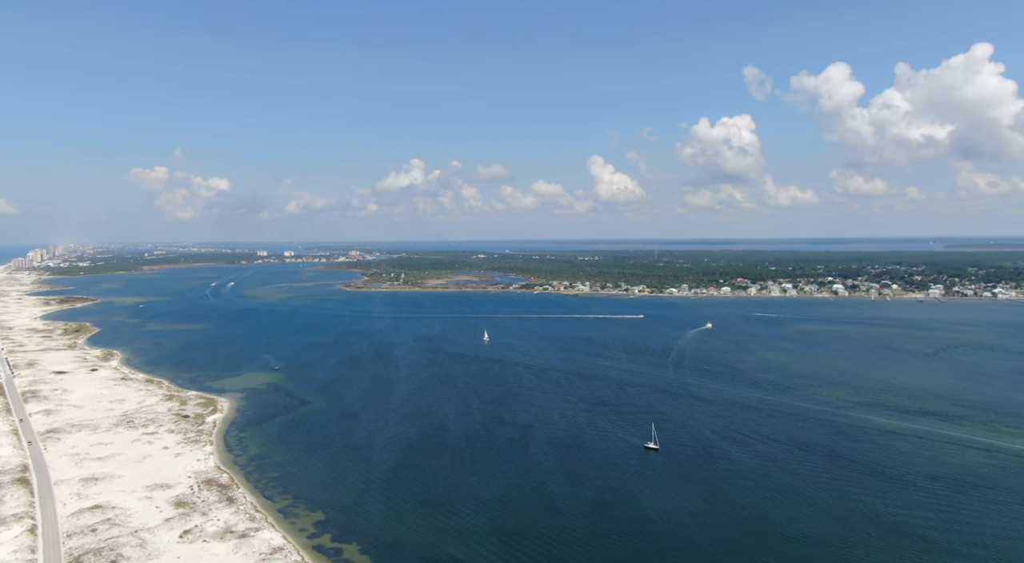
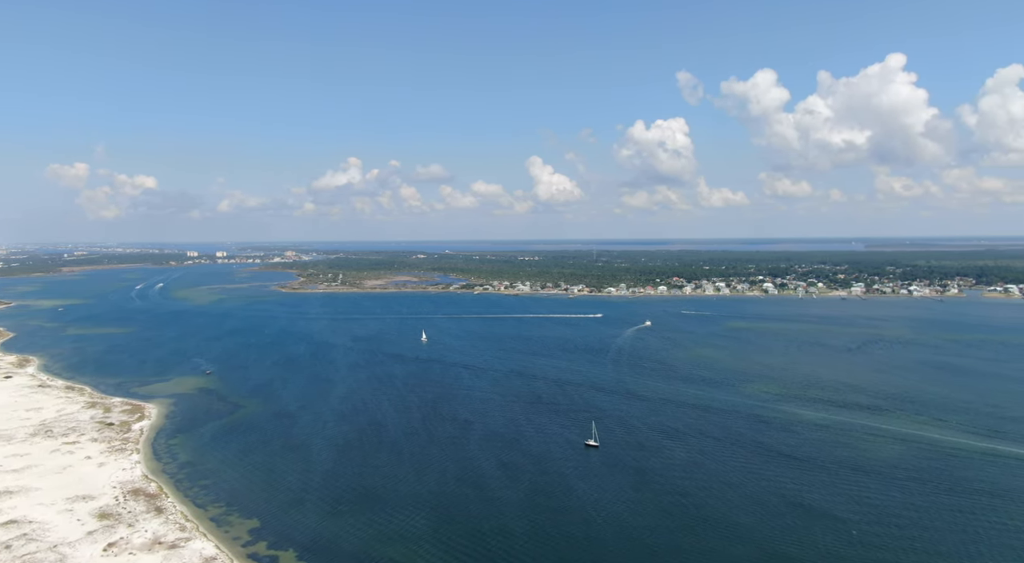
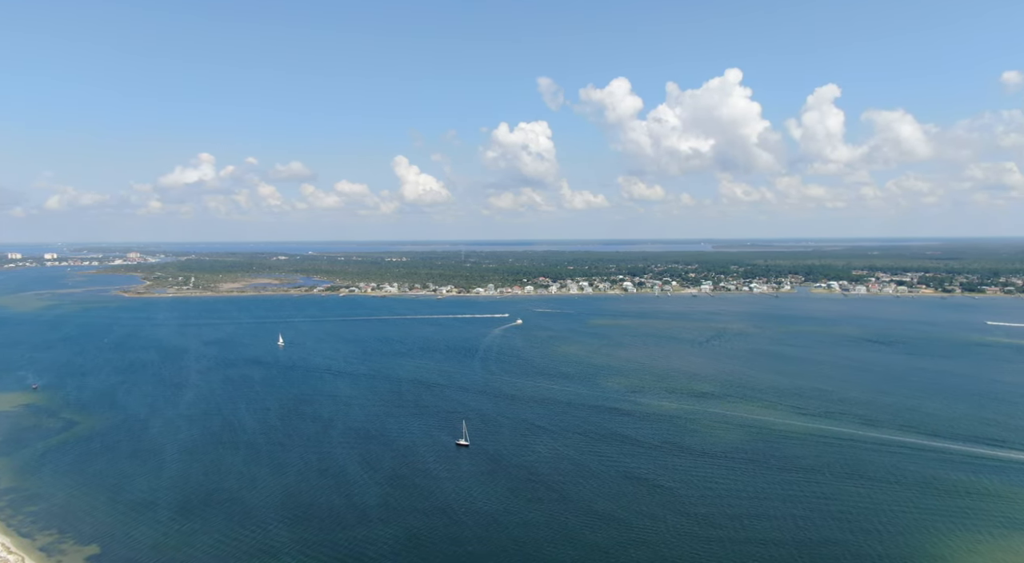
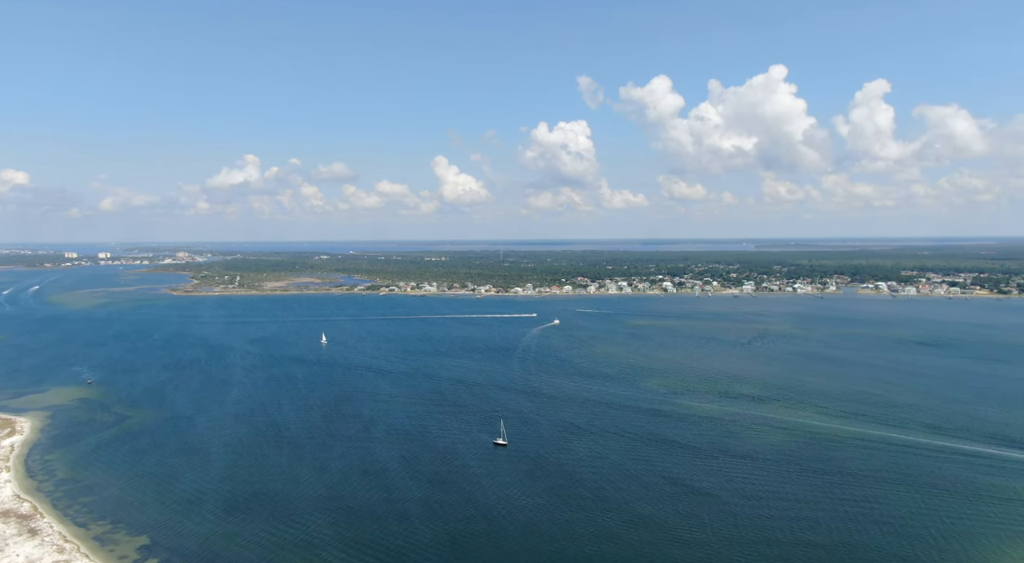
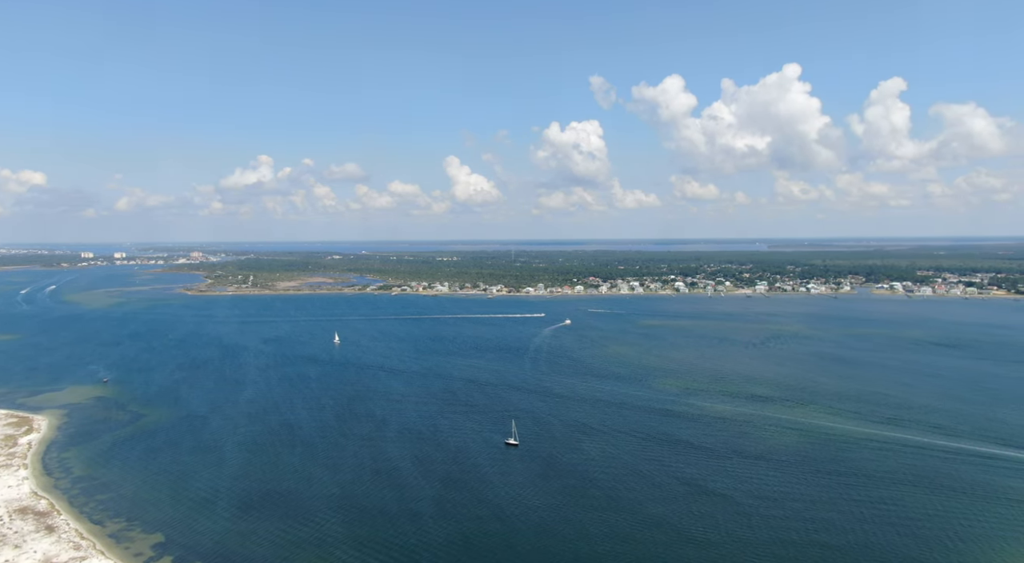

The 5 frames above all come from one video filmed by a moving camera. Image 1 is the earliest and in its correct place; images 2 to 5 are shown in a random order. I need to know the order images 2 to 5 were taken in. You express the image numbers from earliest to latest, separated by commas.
2, 5, 4, 3
